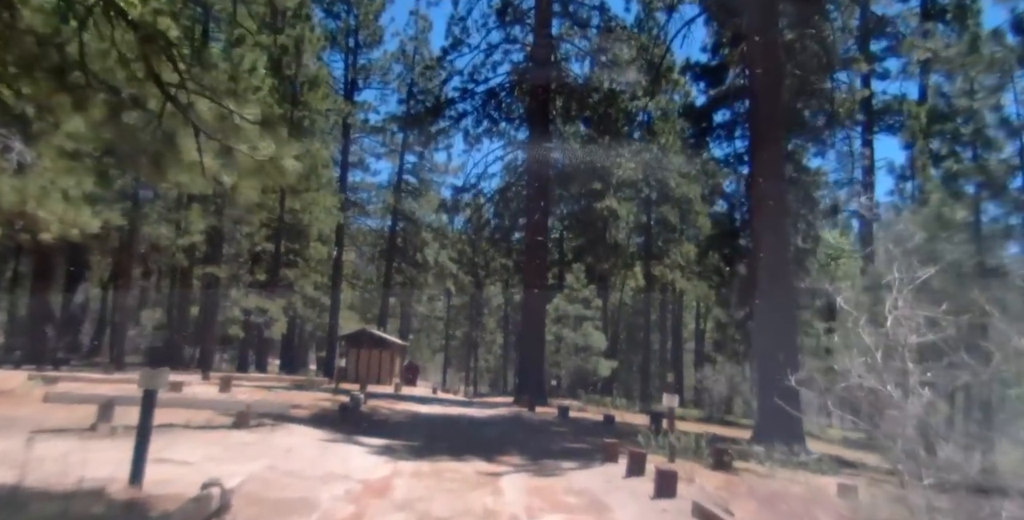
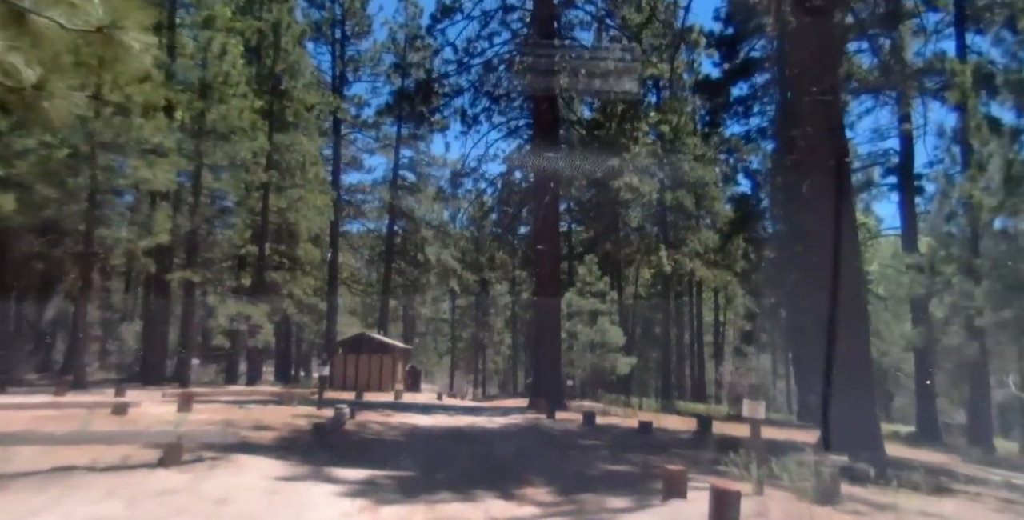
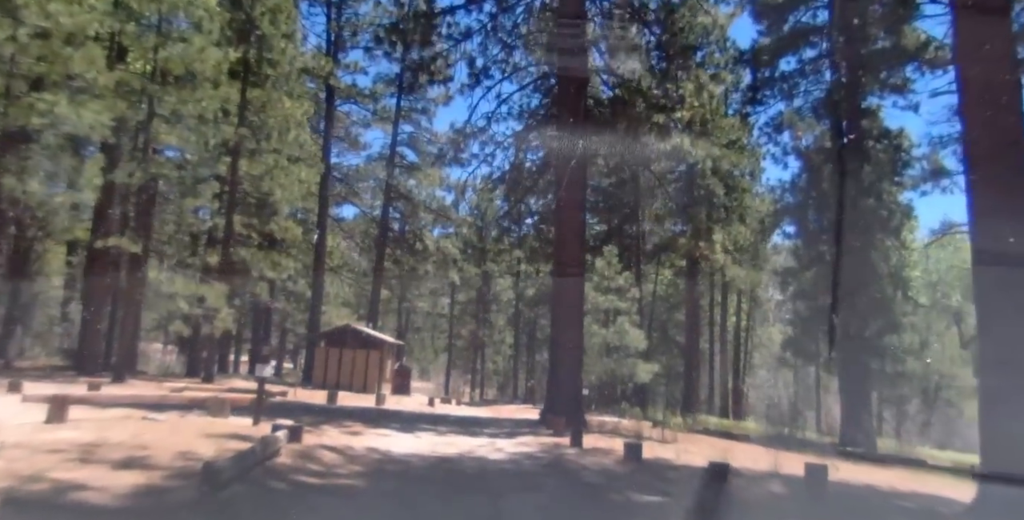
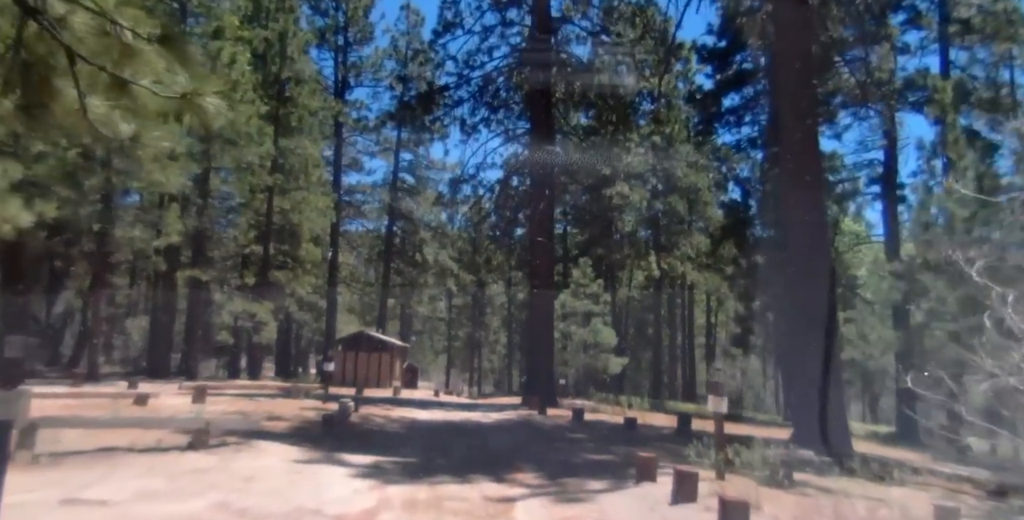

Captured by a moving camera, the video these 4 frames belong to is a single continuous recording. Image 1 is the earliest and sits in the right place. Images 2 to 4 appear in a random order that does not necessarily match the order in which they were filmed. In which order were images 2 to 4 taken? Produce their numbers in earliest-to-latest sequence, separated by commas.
4, 2, 3
